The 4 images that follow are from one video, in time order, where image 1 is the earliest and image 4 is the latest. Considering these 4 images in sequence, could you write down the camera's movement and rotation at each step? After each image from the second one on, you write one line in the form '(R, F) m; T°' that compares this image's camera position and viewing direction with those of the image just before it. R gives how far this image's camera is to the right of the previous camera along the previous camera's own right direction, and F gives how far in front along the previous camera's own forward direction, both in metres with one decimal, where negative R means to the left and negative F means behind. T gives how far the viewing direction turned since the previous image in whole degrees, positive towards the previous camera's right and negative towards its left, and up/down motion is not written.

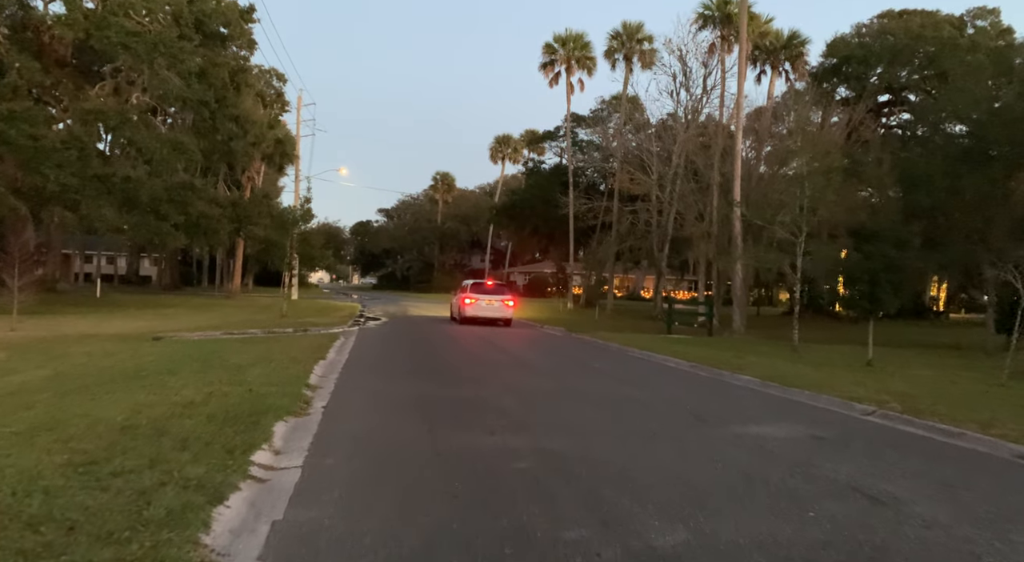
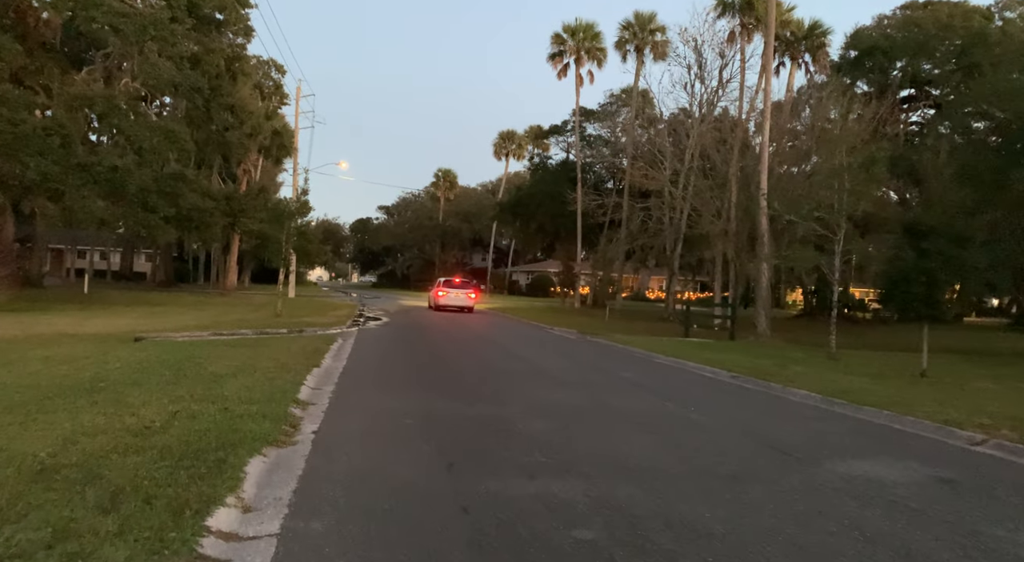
(-0.4, +1.8) m; 0°
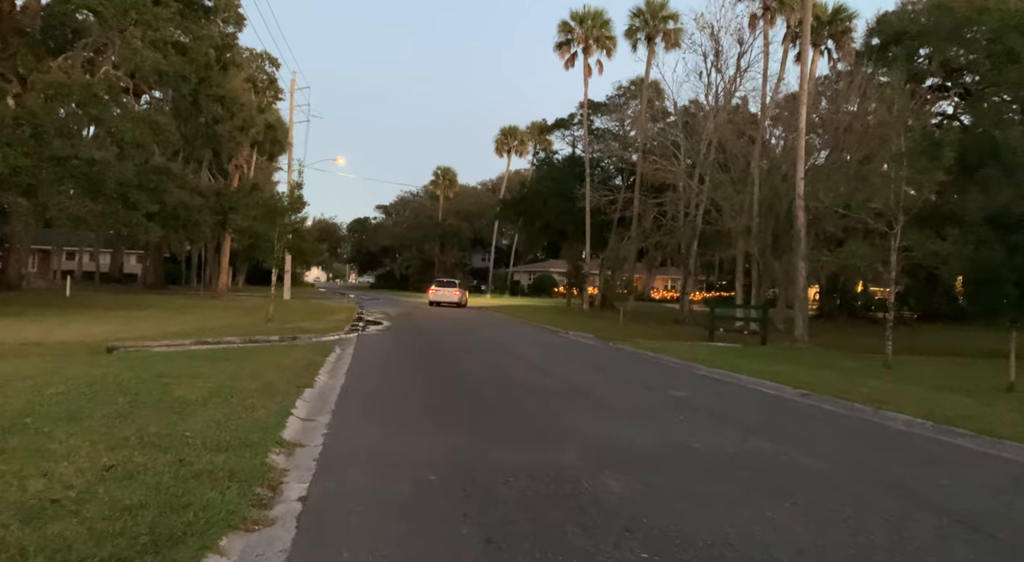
(-0.5, +2.2) m; 0°
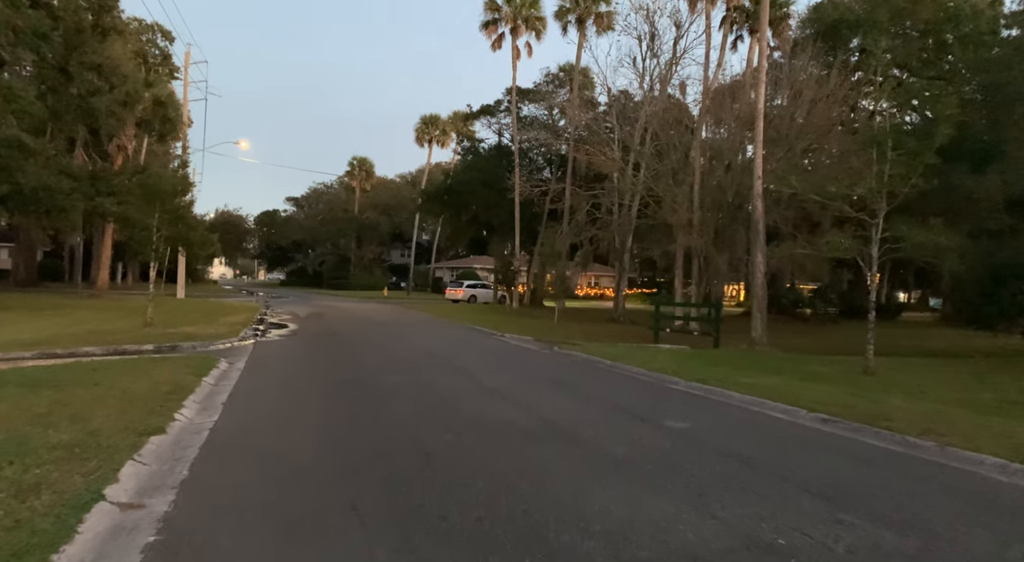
(-0.3, +3.1) m; +7°
